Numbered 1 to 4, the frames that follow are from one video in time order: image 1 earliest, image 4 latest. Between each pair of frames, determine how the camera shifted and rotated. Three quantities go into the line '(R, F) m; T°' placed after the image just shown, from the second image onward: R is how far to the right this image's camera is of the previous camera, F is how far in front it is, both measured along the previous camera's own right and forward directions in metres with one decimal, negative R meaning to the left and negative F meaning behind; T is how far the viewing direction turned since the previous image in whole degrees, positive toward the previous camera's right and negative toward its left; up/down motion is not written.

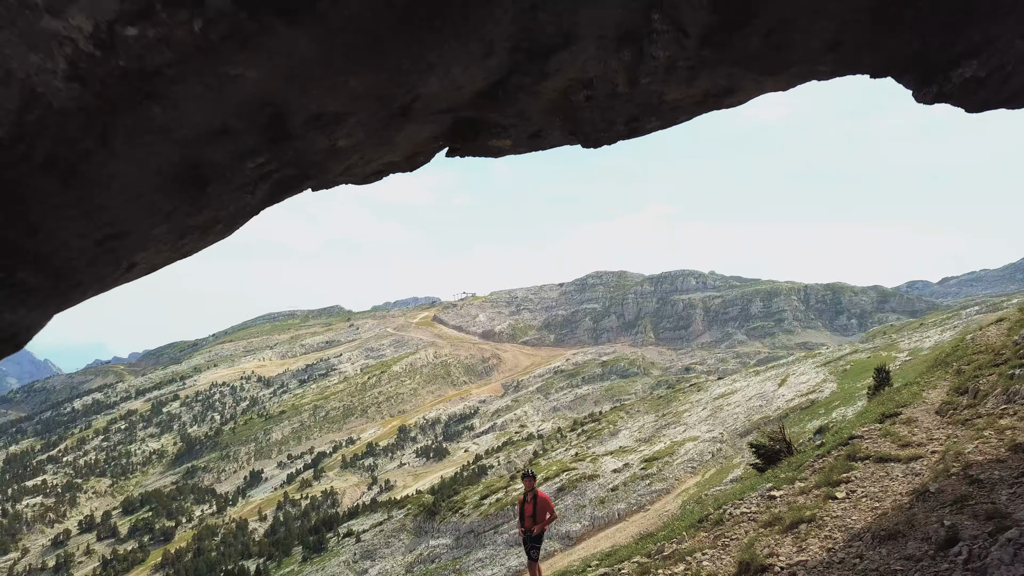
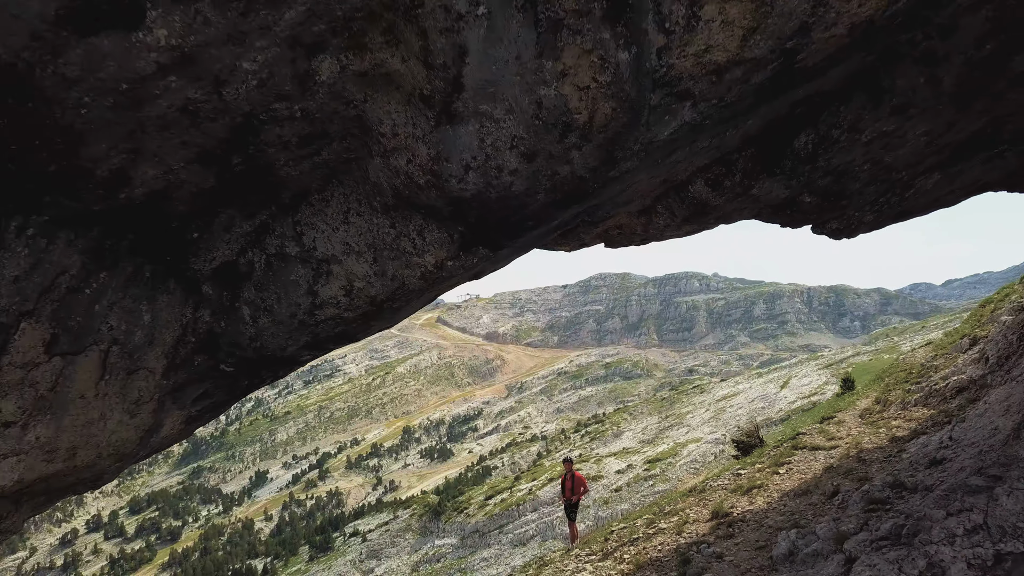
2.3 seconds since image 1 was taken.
(-1.3, -6.5) m; 0°
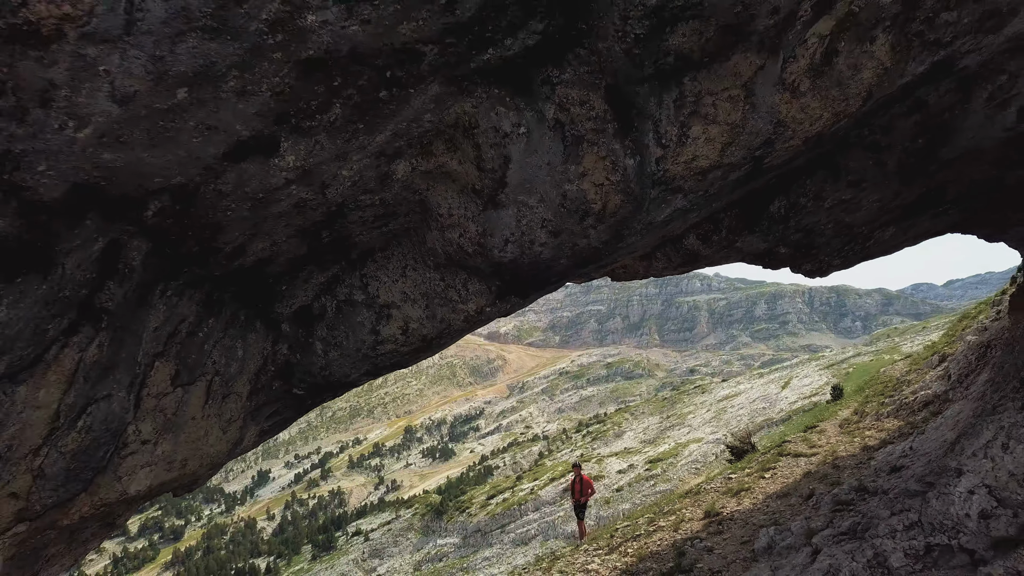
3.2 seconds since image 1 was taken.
(-0.5, -2.5) m; 0°
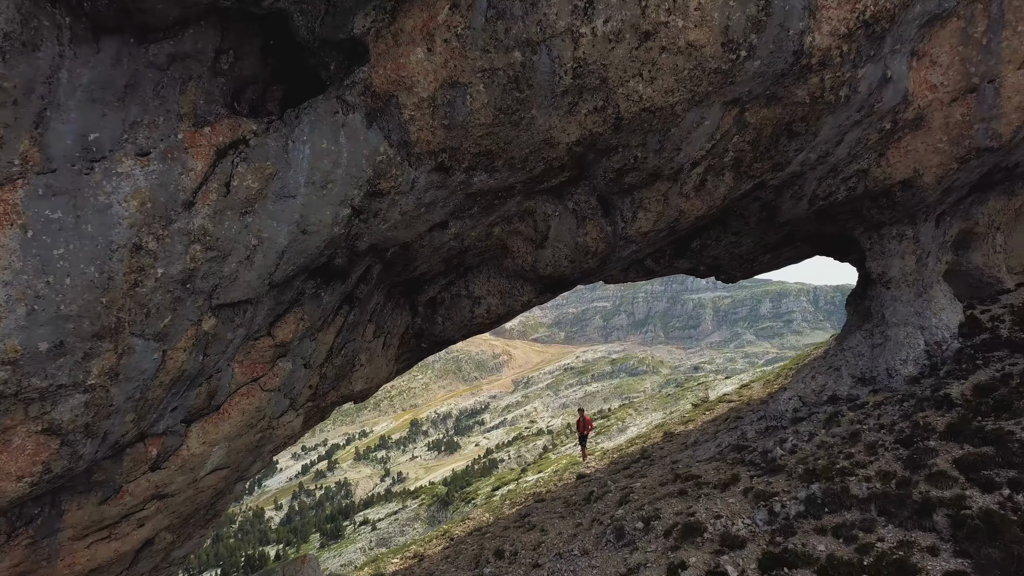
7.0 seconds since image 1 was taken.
(-1.1, -11.4) m; 0°
